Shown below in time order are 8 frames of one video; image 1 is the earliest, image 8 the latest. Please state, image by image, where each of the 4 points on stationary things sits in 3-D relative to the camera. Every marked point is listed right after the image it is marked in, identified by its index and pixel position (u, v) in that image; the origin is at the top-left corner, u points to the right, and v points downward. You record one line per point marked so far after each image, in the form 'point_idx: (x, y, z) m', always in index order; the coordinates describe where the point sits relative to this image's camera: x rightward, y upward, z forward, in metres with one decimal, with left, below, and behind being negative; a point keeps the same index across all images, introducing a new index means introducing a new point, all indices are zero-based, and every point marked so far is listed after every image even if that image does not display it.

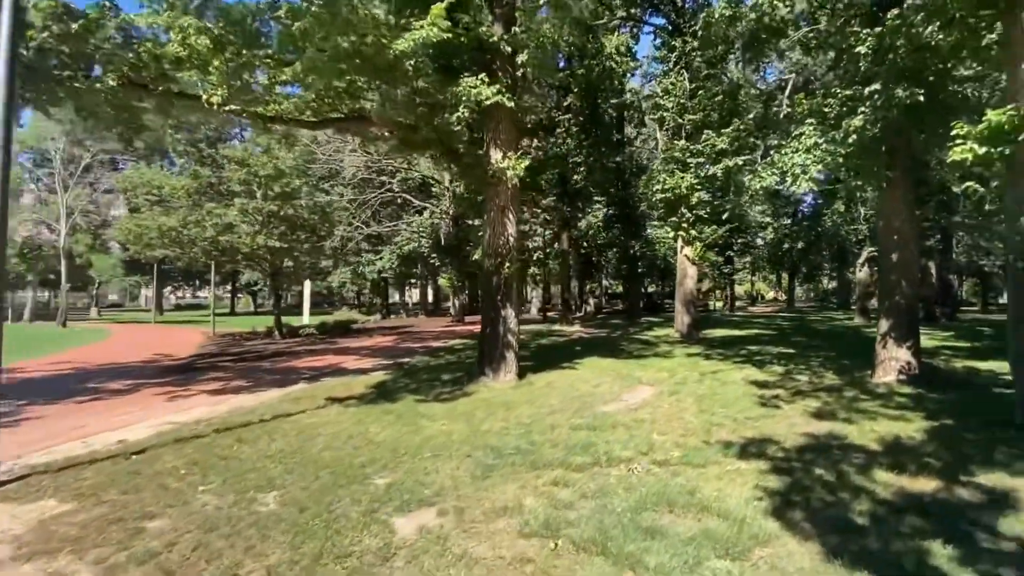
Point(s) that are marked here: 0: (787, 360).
0: (+7.2, -1.9, +13.2) m
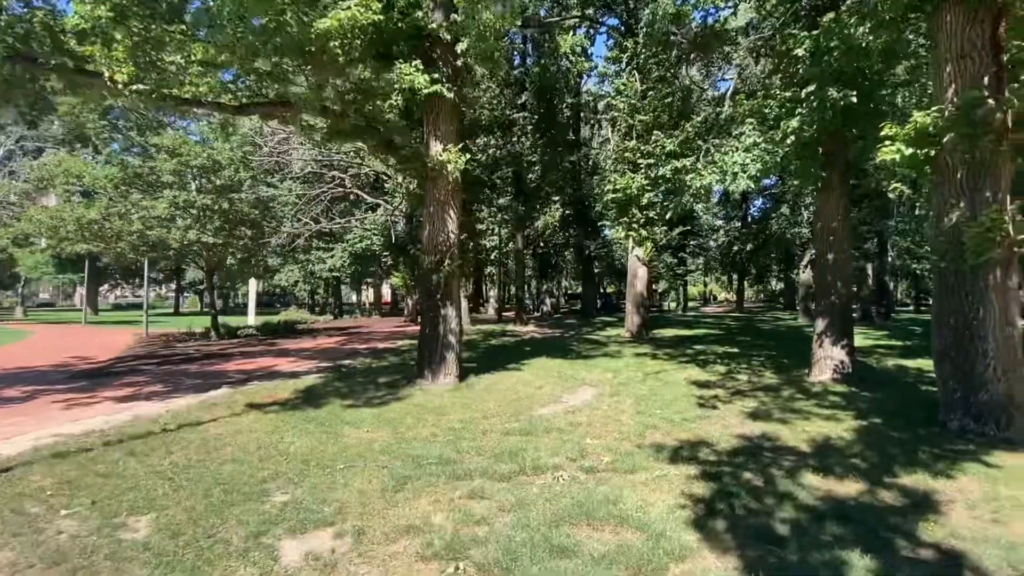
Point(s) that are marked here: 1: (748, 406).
0: (+5.8, -1.9, +13.3) m
1: (+3.8, -1.9, +8.1) m
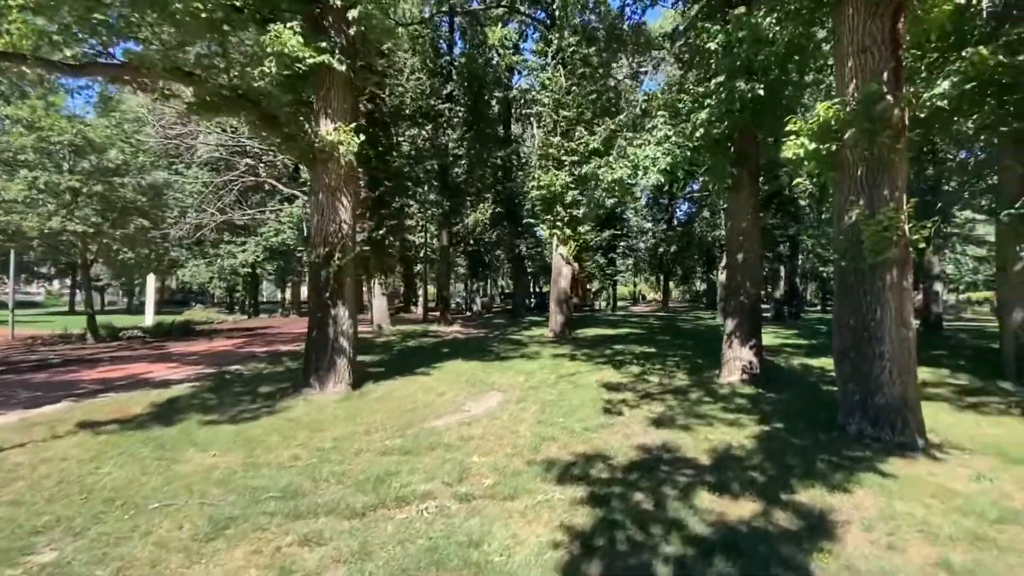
0: (+3.5, -1.9, +13.0) m
1: (+2.2, -1.9, +7.6) m
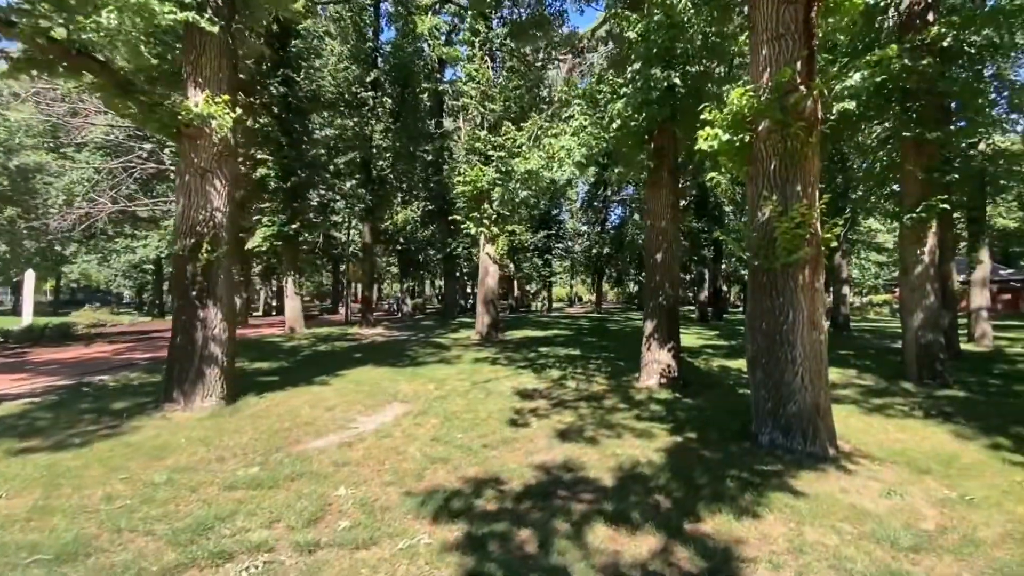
0: (+1.4, -1.9, +12.5) m
1: (+0.7, -1.9, +7.0) m
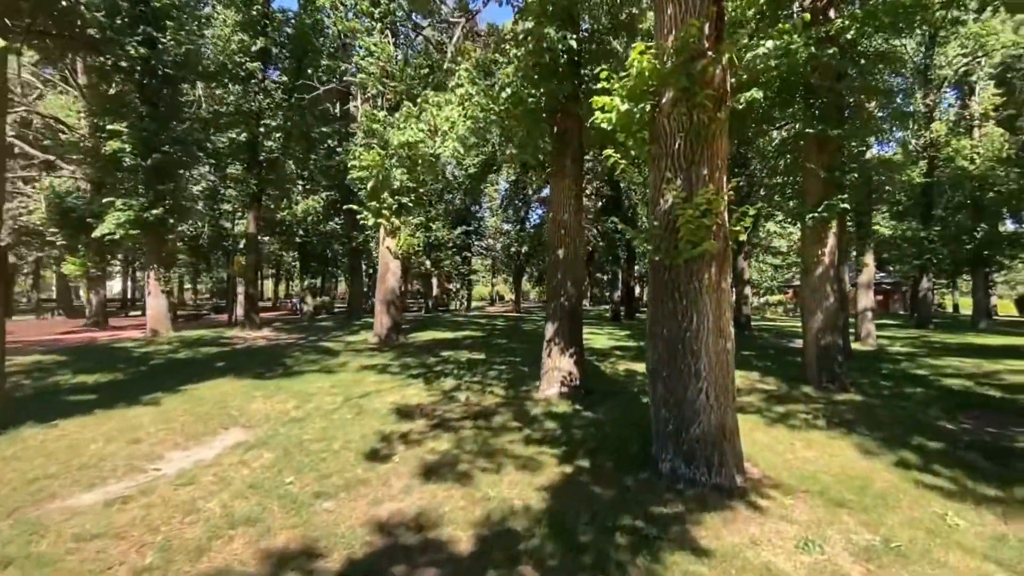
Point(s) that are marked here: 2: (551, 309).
0: (-1.0, -1.9, +11.3) m
1: (-0.9, -1.9, +5.7) m
2: (+0.7, -0.4, +8.9) m
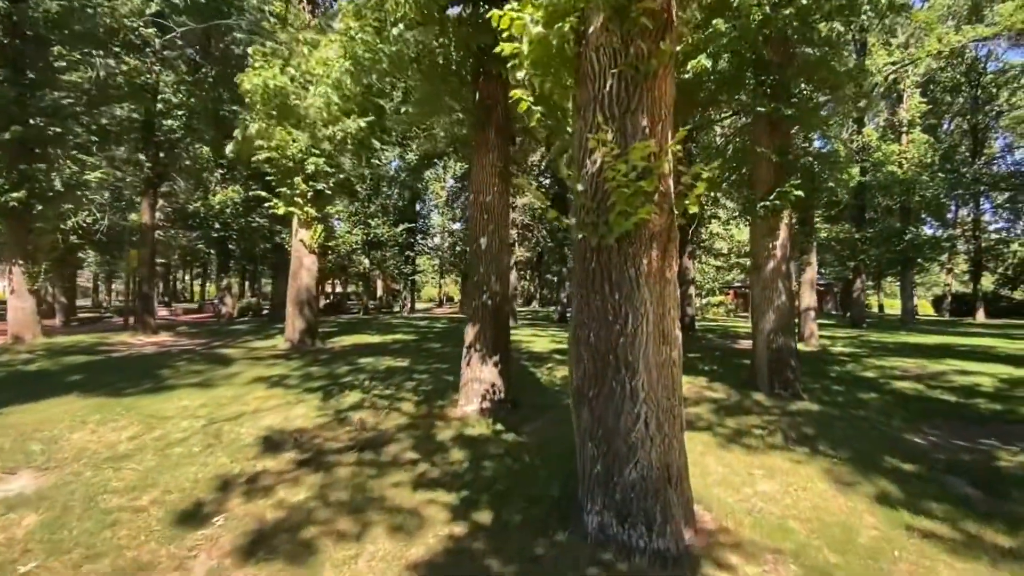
0: (-2.6, -1.8, +9.6) m
1: (-1.9, -1.8, +4.1) m
2: (-0.6, -0.3, +7.5) m
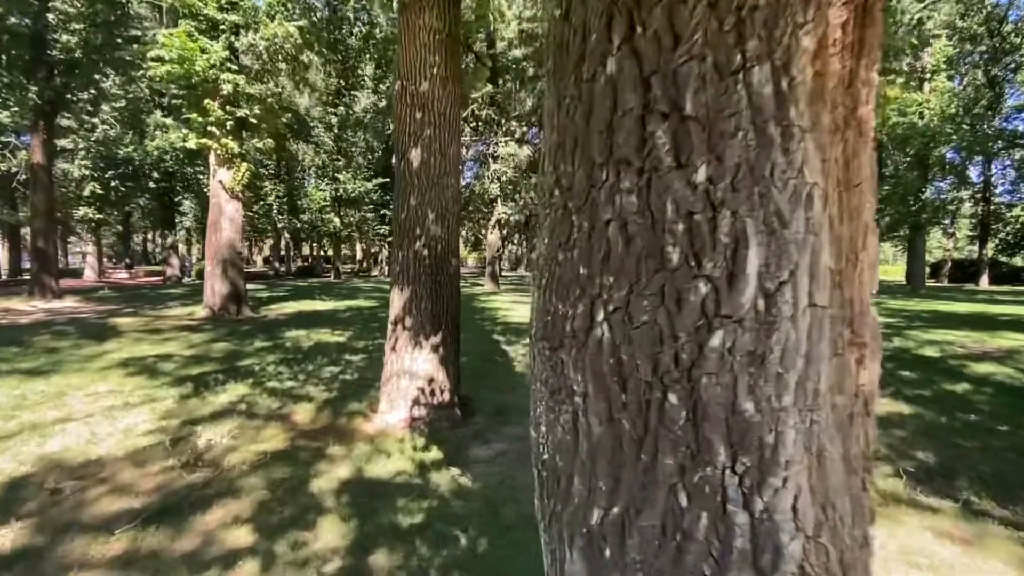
0: (-3.1, -1.1, +7.0) m
1: (-2.3, -1.5, +1.6) m
2: (-1.1, +0.2, +4.8) m
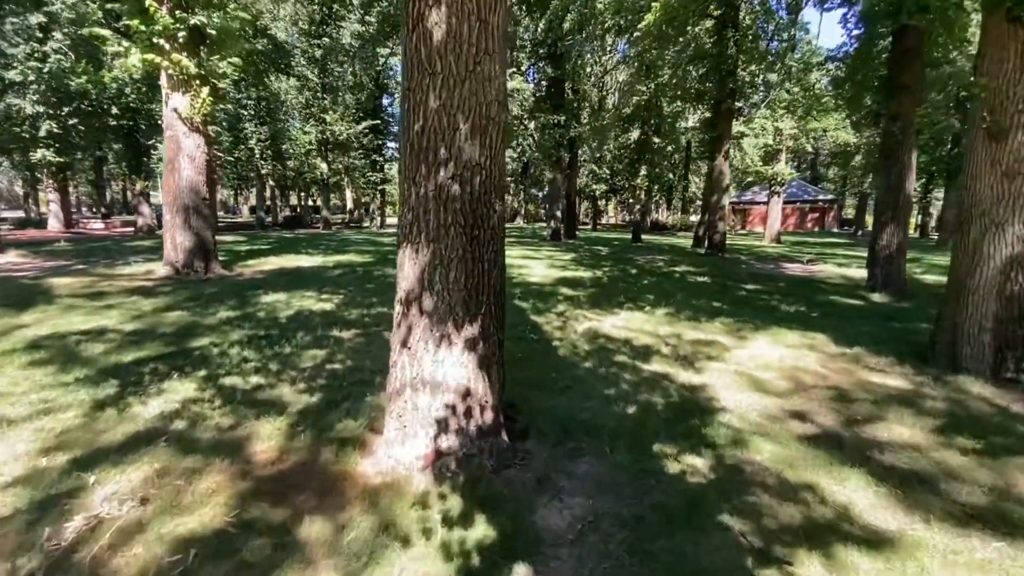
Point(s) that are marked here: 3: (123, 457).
0: (-2.7, -0.6, +5.3) m
1: (-1.8, -1.5, -0.1) m
2: (-0.6, +0.5, +3.0) m
3: (-2.3, -1.0, +3.0) m
